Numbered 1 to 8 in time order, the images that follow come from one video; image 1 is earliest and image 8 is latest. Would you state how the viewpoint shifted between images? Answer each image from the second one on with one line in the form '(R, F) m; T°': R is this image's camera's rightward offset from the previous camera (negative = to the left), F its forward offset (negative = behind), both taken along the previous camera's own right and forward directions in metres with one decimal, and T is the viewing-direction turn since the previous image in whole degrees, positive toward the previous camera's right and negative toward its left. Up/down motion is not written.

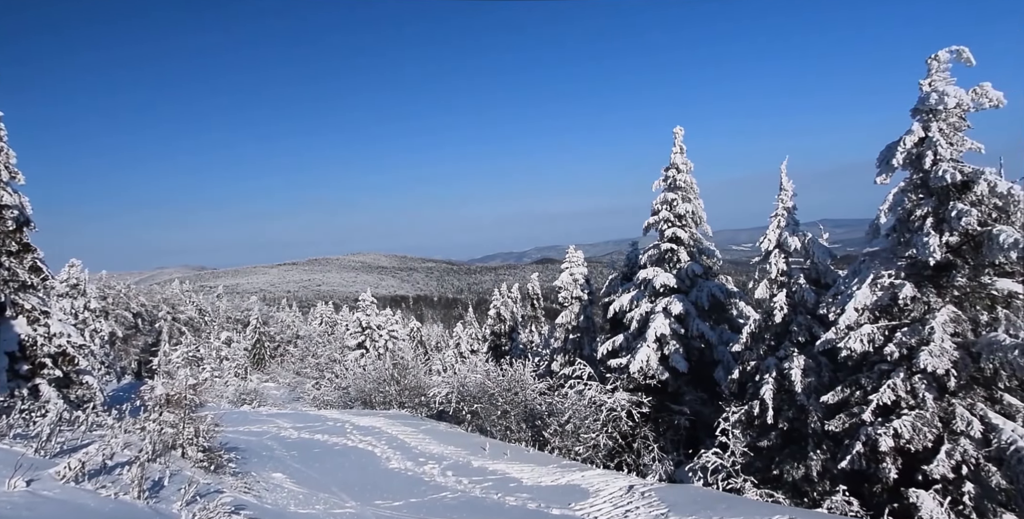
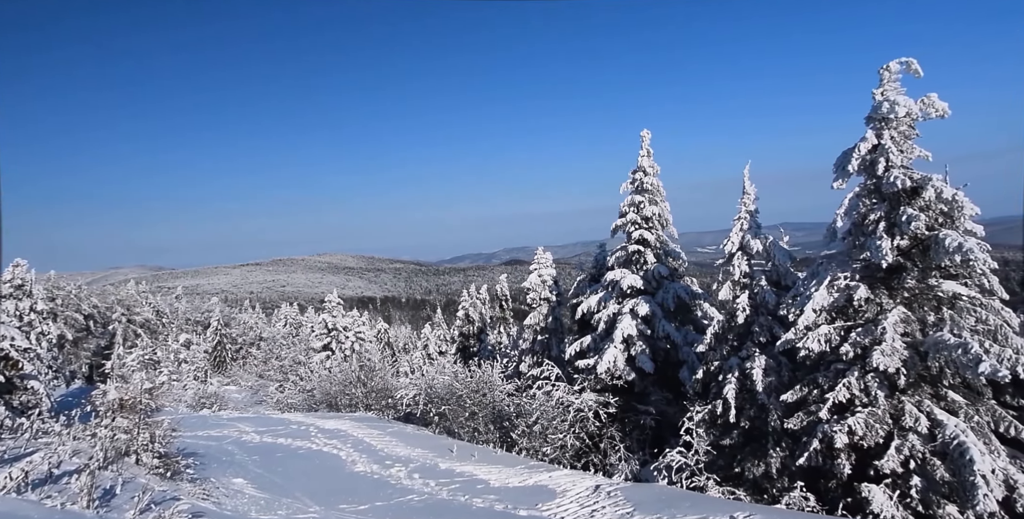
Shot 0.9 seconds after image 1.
(+0.5, -0.2) m; +3°
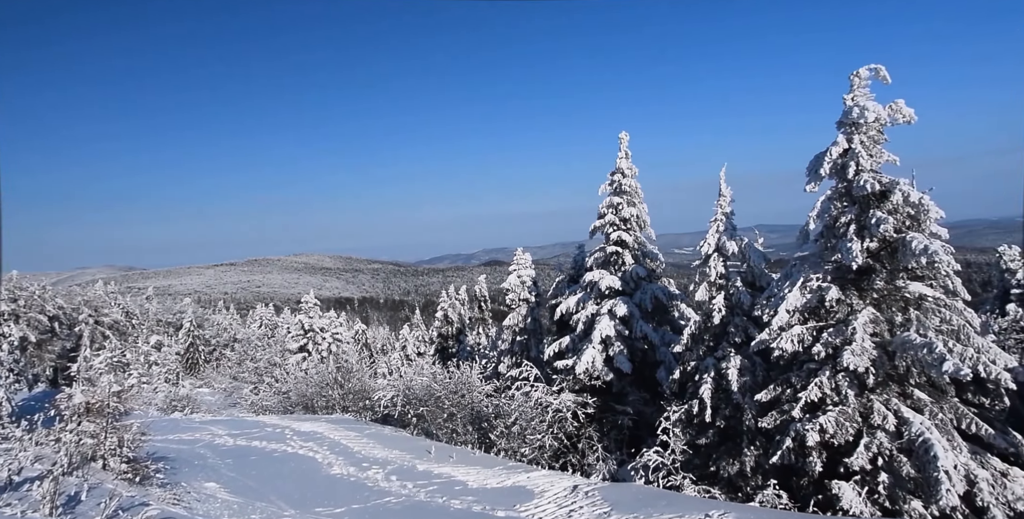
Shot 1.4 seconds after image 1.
(+0.3, 0.0) m; +2°
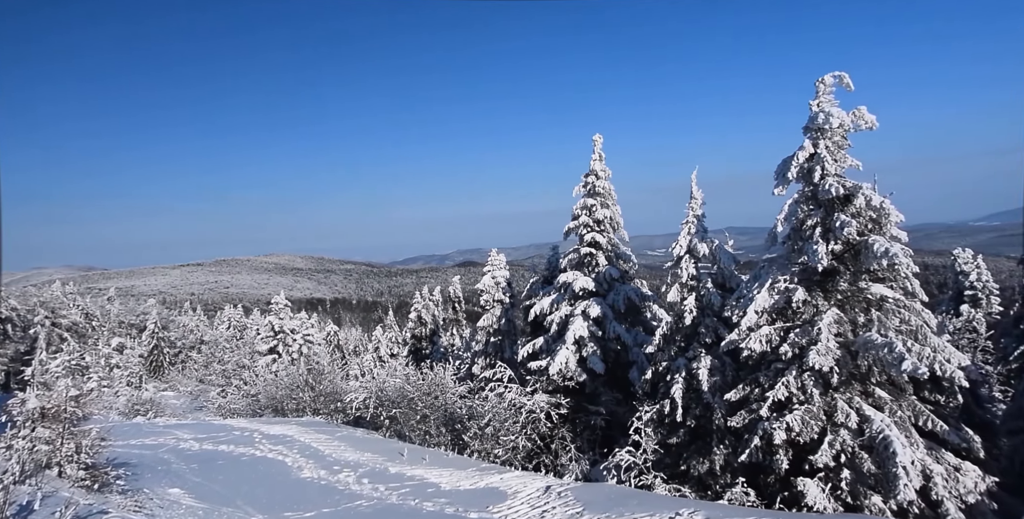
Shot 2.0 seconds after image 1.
(+0.4, +0.2) m; +2°
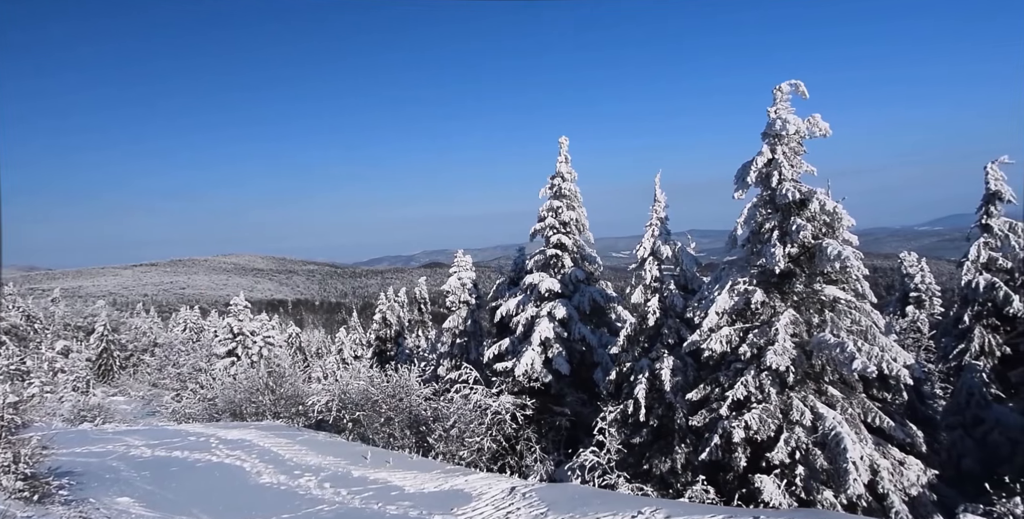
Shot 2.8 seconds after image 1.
(+0.6, +0.6) m; +3°
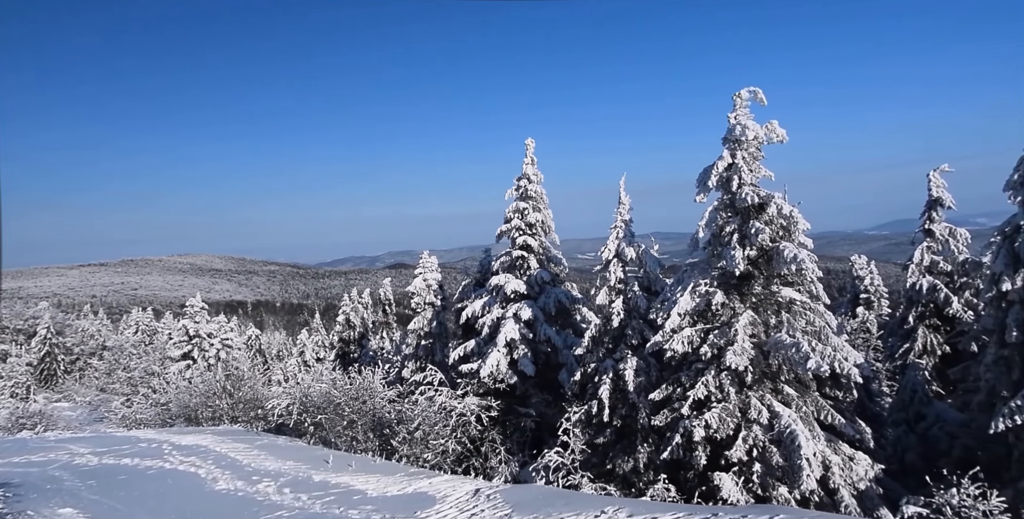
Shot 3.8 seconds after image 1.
(+0.9, +0.4) m; +3°
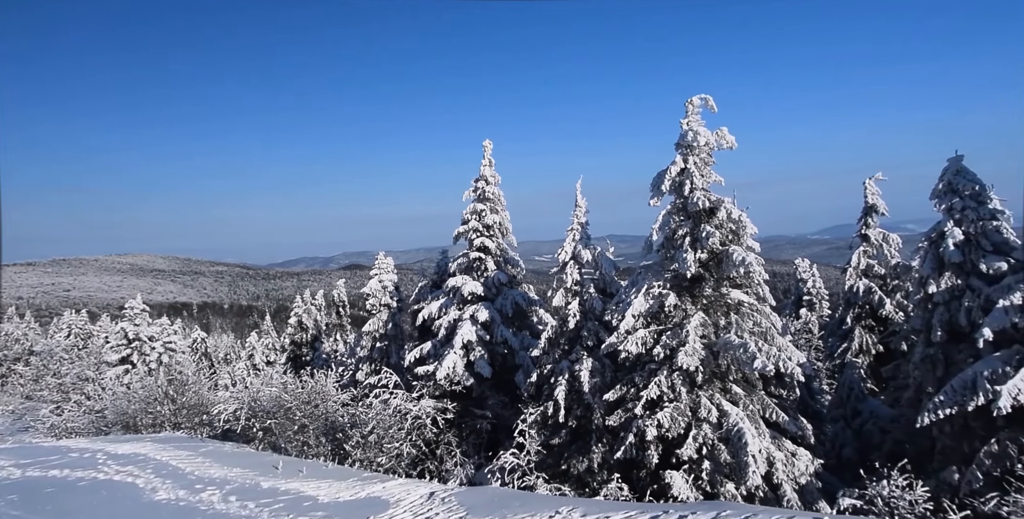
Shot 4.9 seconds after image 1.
(+2.1, +0.1) m; +4°
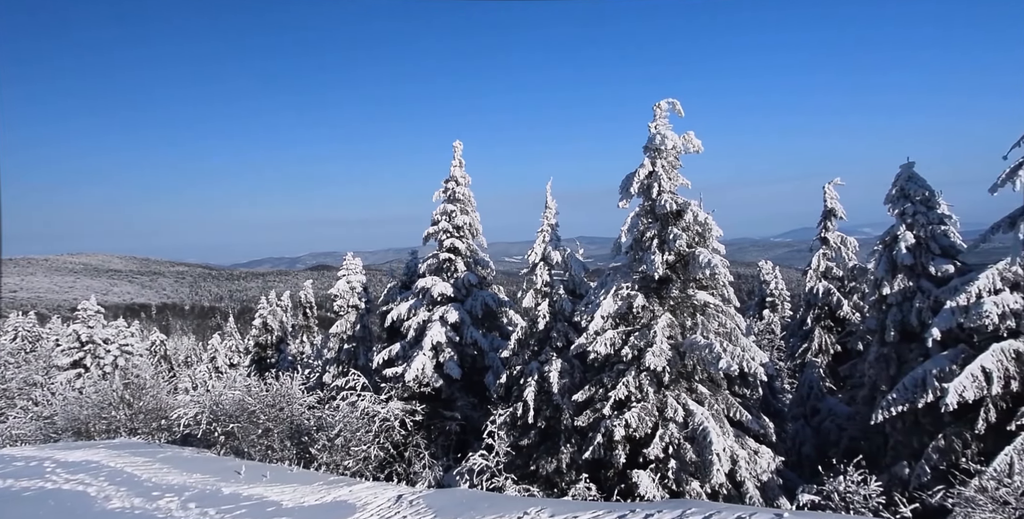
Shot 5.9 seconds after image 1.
(+1.6, +1.4) m; +3°
